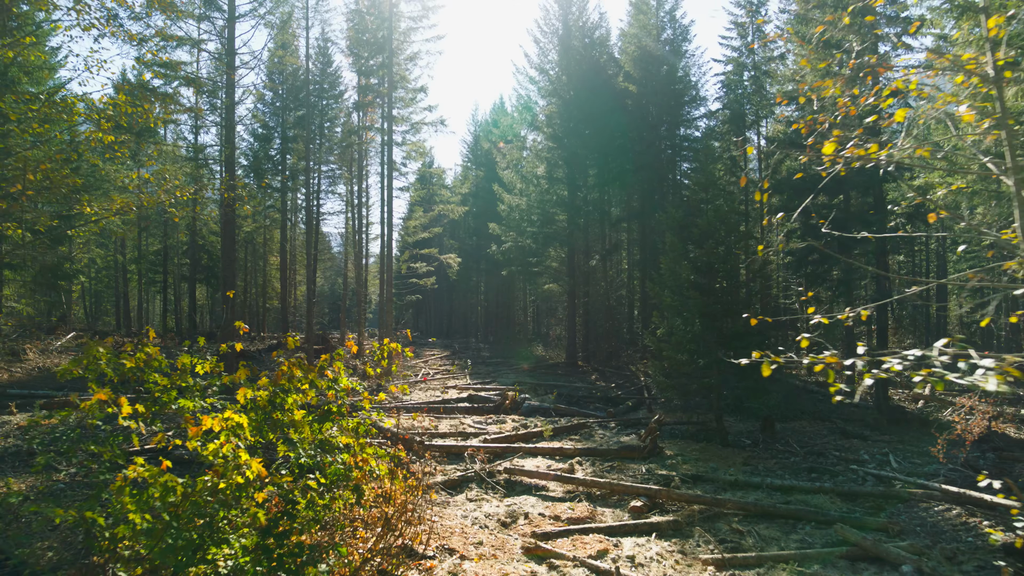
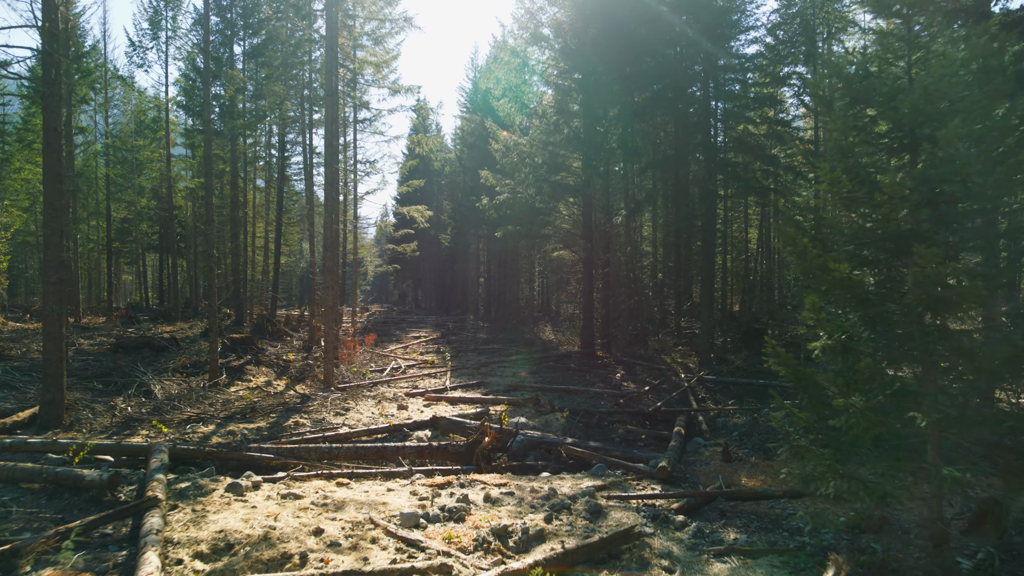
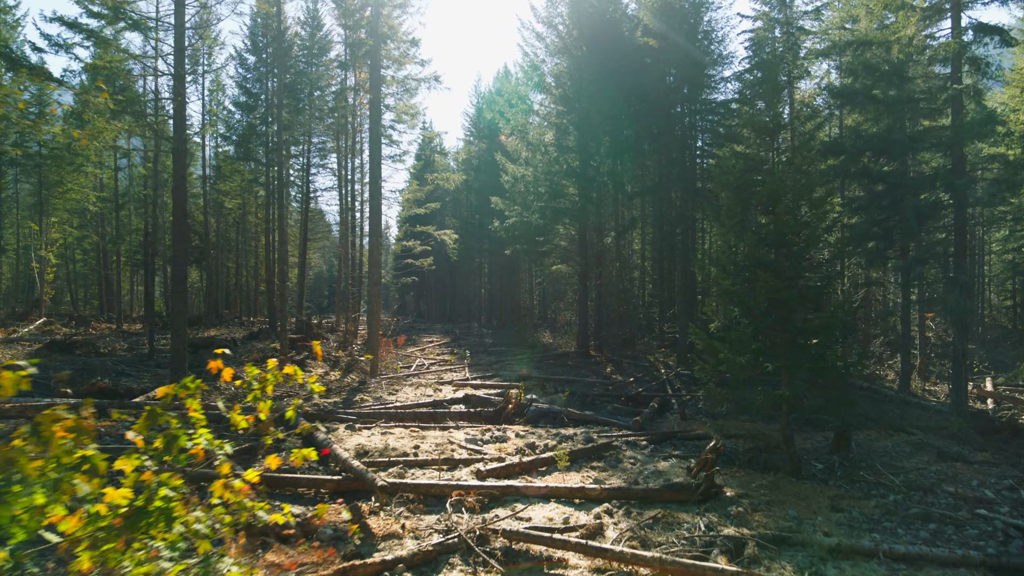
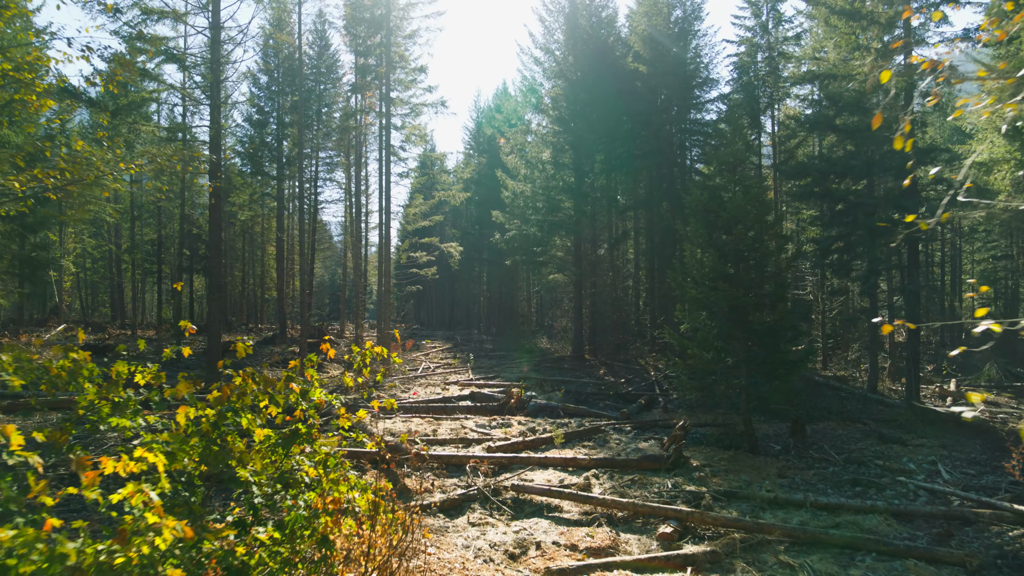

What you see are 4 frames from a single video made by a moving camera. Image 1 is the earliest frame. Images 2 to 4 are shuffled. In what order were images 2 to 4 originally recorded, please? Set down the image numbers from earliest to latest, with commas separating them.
4, 3, 2
